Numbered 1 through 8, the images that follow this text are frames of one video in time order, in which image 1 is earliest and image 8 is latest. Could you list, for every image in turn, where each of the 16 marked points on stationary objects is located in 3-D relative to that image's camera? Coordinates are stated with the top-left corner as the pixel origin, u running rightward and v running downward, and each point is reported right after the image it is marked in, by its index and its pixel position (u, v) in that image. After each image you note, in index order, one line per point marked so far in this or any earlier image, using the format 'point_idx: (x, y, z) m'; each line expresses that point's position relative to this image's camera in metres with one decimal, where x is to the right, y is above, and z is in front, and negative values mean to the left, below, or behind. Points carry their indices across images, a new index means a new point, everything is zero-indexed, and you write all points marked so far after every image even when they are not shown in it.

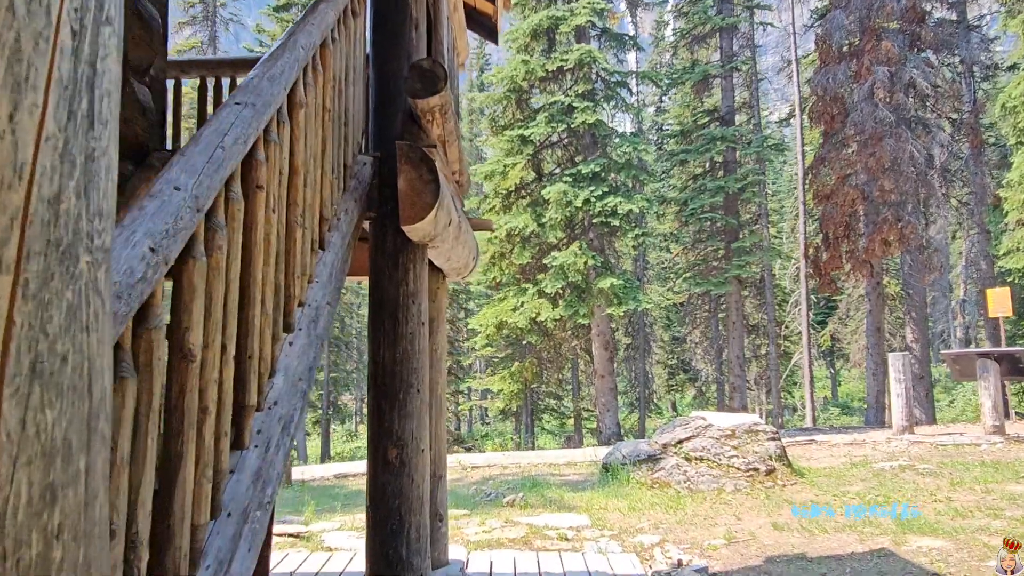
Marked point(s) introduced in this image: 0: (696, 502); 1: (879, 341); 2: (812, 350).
0: (+1.6, -1.9, +6.4) m
1: (+7.7, -1.1, +14.9) m
2: (+7.0, -1.5, +16.8) m
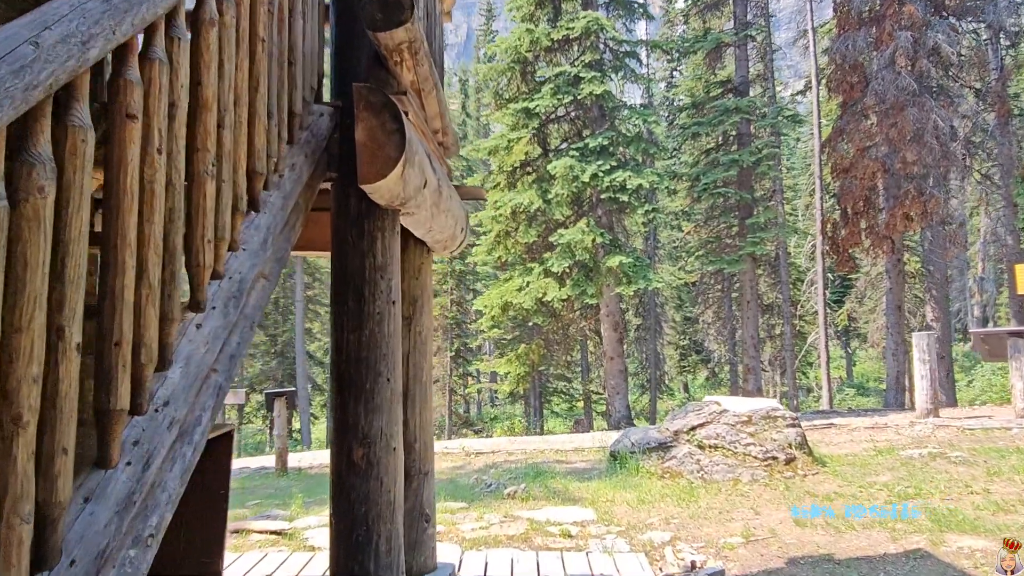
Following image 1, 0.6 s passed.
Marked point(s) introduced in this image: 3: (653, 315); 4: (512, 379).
0: (+1.6, -1.7, +5.9) m
1: (+7.8, -0.6, +14.4) m
2: (+7.2, -1.0, +16.3) m
3: (+3.6, -0.7, +18.2) m
4: (0.0, -1.9, +14.8) m
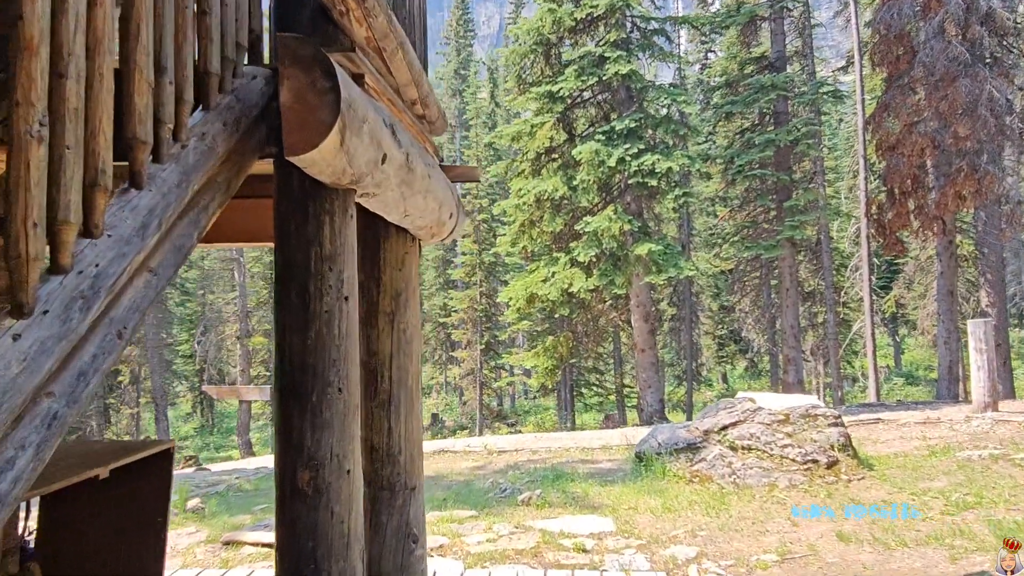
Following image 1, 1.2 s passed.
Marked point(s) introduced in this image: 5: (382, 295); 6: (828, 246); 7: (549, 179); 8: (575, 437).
0: (+1.8, -1.6, +5.4) m
1: (+8.3, -0.3, +13.5) m
2: (+7.8, -0.6, +15.4) m
3: (+4.3, -0.4, +17.5) m
4: (+0.6, -1.7, +14.3) m
5: (-0.6, 0.0, +3.5) m
6: (+6.8, +0.9, +15.4) m
7: (+0.7, +1.9, +12.6) m
8: (+1.0, -2.2, +10.7) m
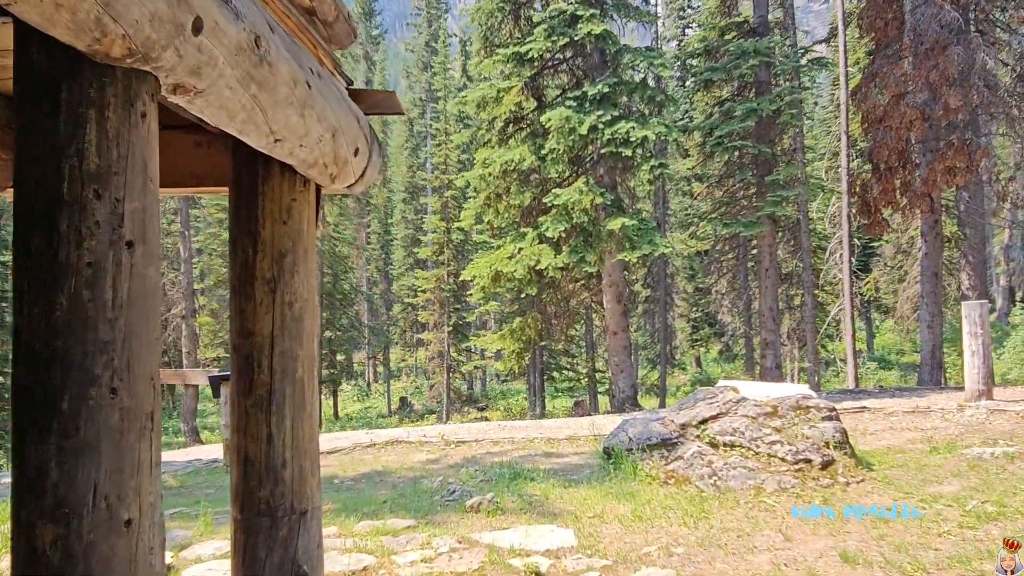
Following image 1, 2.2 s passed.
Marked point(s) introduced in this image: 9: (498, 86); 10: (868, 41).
0: (+1.4, -1.4, +4.7) m
1: (+7.7, 0.0, +12.9) m
2: (+7.1, -0.2, +14.9) m
3: (+3.5, 0.0, +16.8) m
4: (-0.1, -1.3, +13.5) m
5: (-0.9, +0.1, +2.6) m
6: (+6.1, +1.3, +14.7) m
7: (+0.1, +2.3, +11.7) m
8: (+0.4, -1.9, +9.9) m
9: (-0.2, +3.4, +11.9) m
10: (+6.7, +4.6, +13.3) m
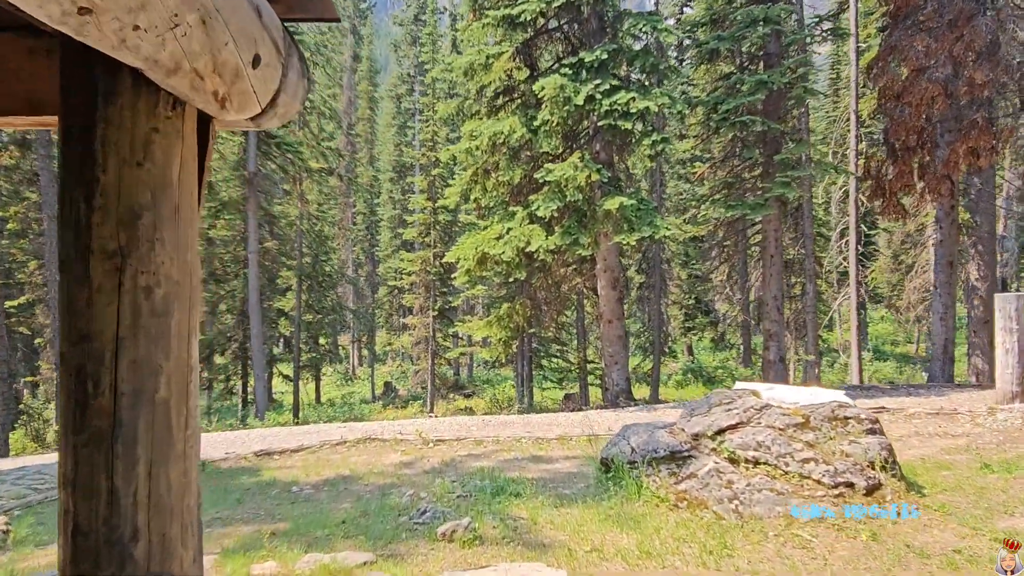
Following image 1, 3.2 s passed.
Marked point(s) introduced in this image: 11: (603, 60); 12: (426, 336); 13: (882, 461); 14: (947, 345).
0: (+1.3, -1.4, +3.8) m
1: (+7.5, +0.2, +12.2) m
2: (+6.9, 0.0, +14.1) m
3: (+3.3, +0.4, +15.9) m
4: (-0.3, -1.0, +12.7) m
5: (-1.0, +0.2, +1.7) m
6: (+5.9, +1.5, +13.9) m
7: (-0.1, +2.6, +10.8) m
8: (+0.2, -1.7, +9.0) m
9: (-0.4, +3.6, +10.9) m
10: (+6.5, +4.8, +12.4) m
11: (+1.4, +3.4, +10.5) m
12: (-2.4, -1.3, +19.7) m
13: (+2.2, -1.0, +4.3) m
14: (+7.6, -1.0, +12.5) m
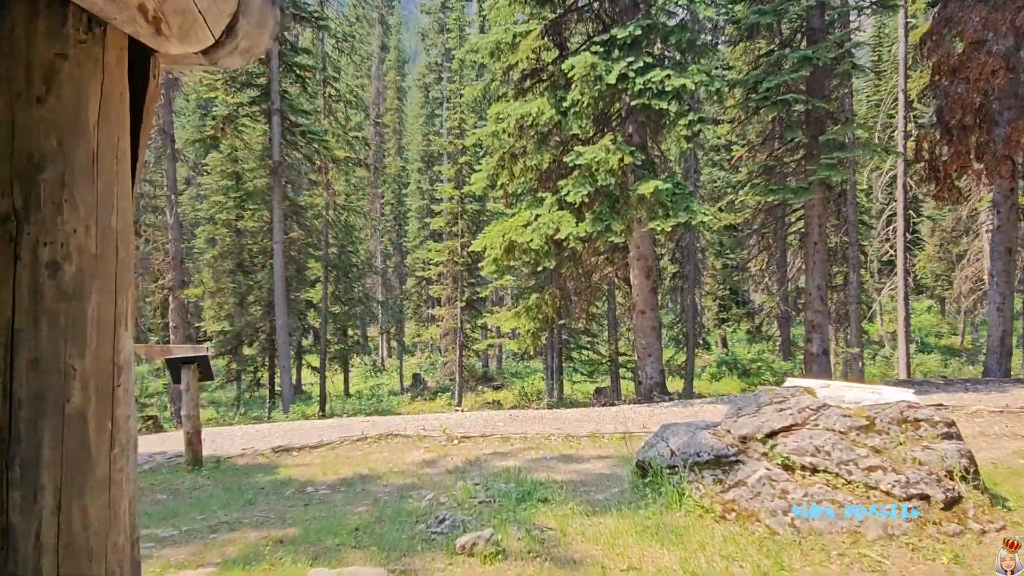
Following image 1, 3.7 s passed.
0: (+1.4, -1.3, +3.3) m
1: (+8.0, +0.3, +11.4) m
2: (+7.4, +0.2, +13.3) m
3: (+3.9, +0.6, +15.4) m
4: (+0.2, -0.8, +12.2) m
5: (-0.9, +0.2, +1.3) m
6: (+6.4, +1.7, +13.2) m
7: (+0.3, +2.7, +10.3) m
8: (+0.6, -1.6, +8.6) m
9: (0.0, +3.8, +10.5) m
10: (+7.0, +5.0, +11.6) m
11: (+1.7, +3.5, +9.9) m
12: (-1.6, -1.1, +19.4) m
13: (+2.4, -1.0, +3.8) m
14: (+8.1, -0.8, +11.7) m
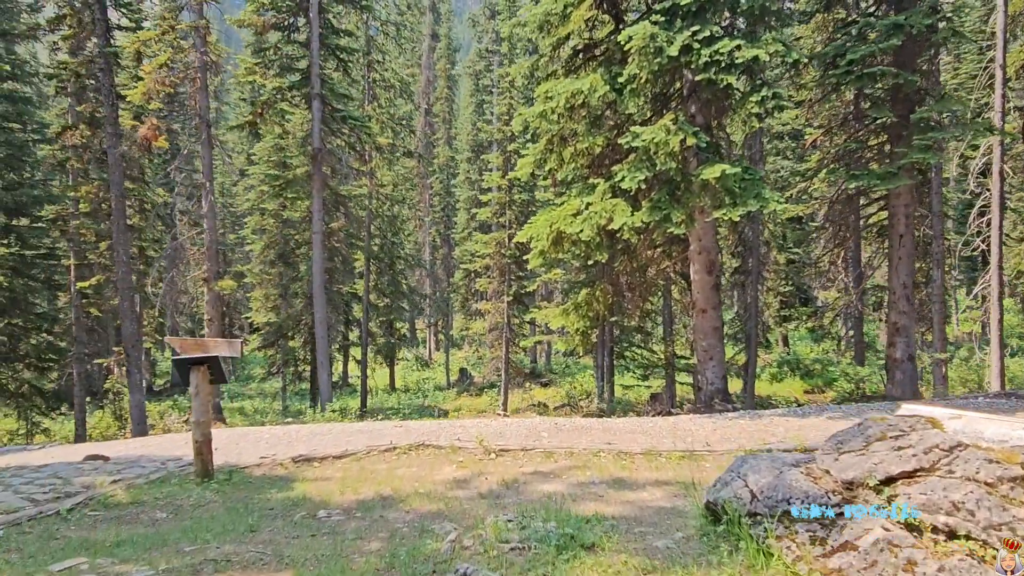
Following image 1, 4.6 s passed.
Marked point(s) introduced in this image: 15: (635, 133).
0: (+1.5, -1.3, +2.4) m
1: (+8.7, +0.3, +9.9) m
2: (+8.2, +0.2, +11.9) m
3: (+4.9, +0.7, +14.2) m
4: (+0.9, -0.7, +11.4) m
5: (-0.9, +0.2, +0.5) m
6: (+7.3, +1.8, +11.8) m
7: (+1.0, +2.8, +9.4) m
8: (+1.1, -1.5, +7.7) m
9: (+0.7, +3.9, +9.5) m
10: (+7.7, +5.0, +10.2) m
11: (+2.4, +3.5, +8.9) m
12: (-0.3, -0.9, +18.6) m
13: (+2.5, -1.0, +2.8) m
14: (+8.8, -0.8, +10.2) m
15: (+1.5, +1.9, +8.9) m
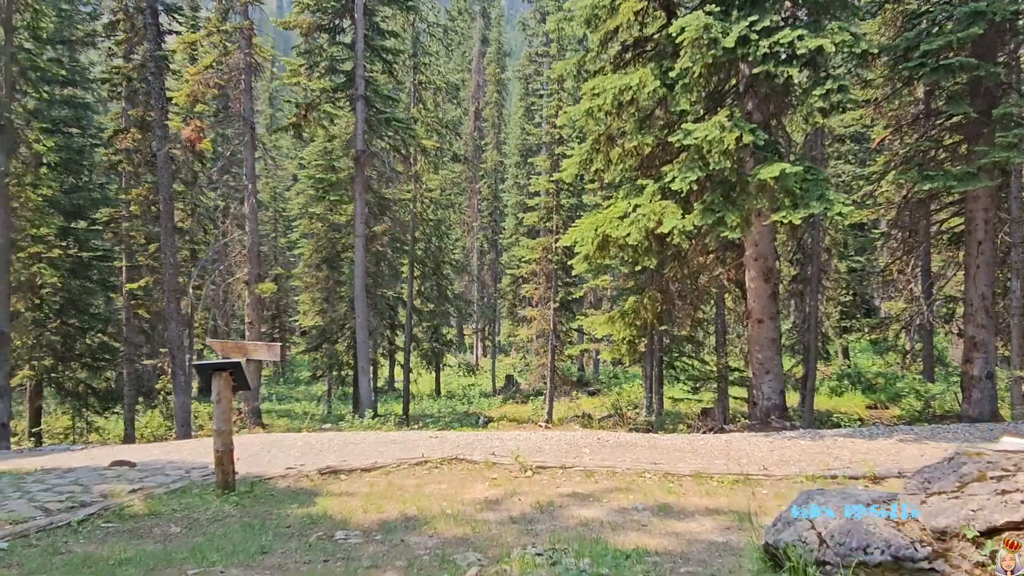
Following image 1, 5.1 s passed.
0: (+1.5, -1.4, +1.8) m
1: (+9.2, +0.2, +8.9) m
2: (+8.9, 0.0, +10.9) m
3: (+5.7, +0.5, +13.4) m
4: (+1.6, -0.8, +10.8) m
5: (-1.0, +0.2, +0.1) m
6: (+8.0, +1.6, +10.9) m
7: (+1.5, +2.7, +8.9) m
8: (+1.4, -1.6, +7.2) m
9: (+1.3, +3.8, +9.1) m
10: (+8.4, +4.8, +9.2) m
11: (+2.9, +3.4, +8.3) m
12: (+0.8, -1.1, +18.1) m
13: (+2.6, -1.0, +2.2) m
14: (+9.4, -1.0, +9.2) m
15: (+2.0, +1.8, +8.3) m
